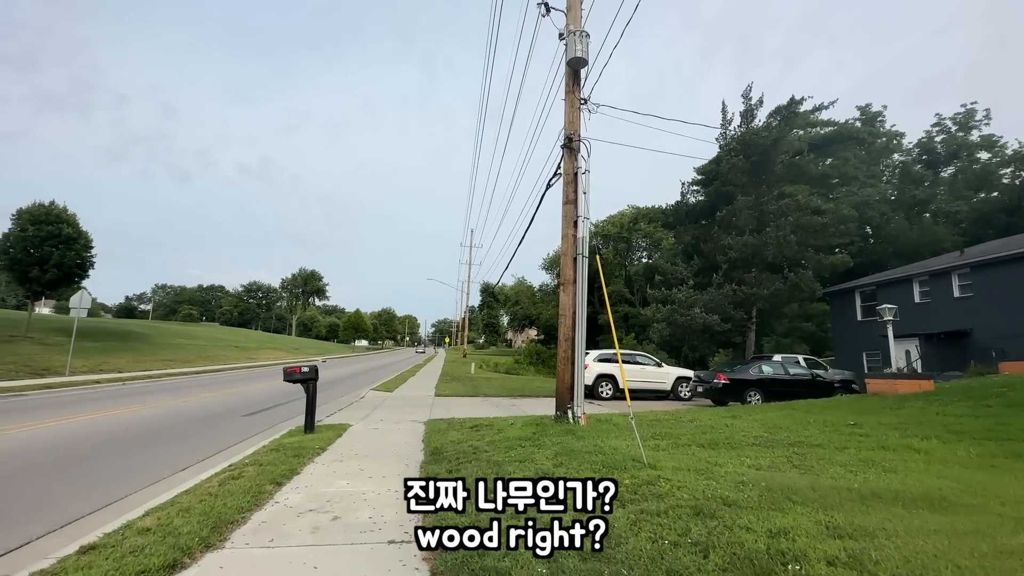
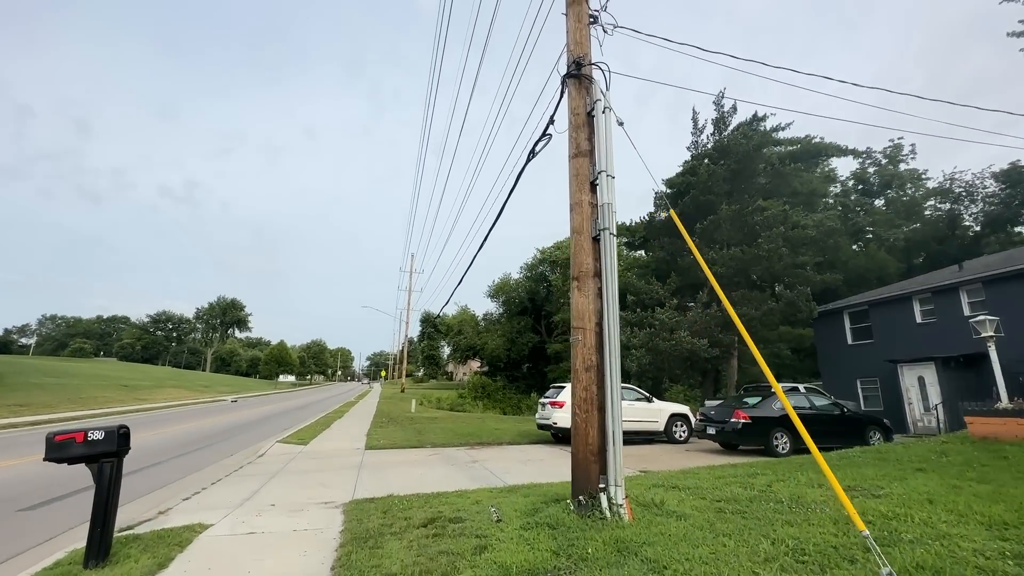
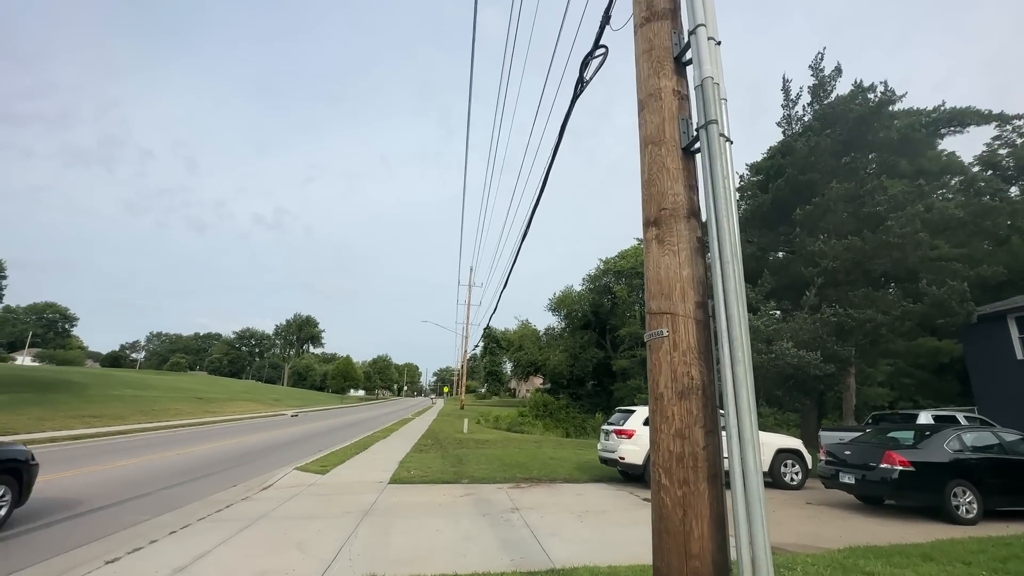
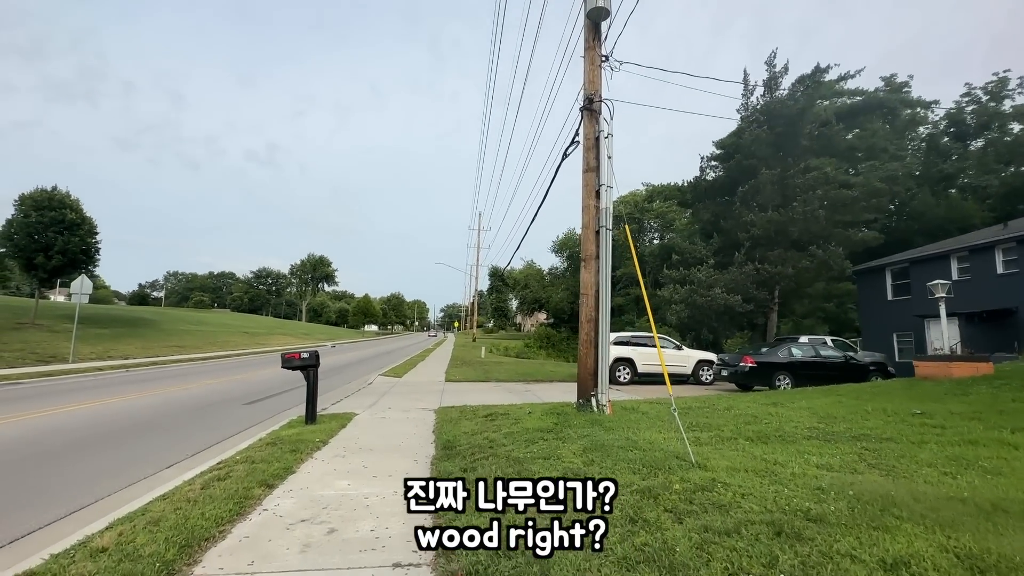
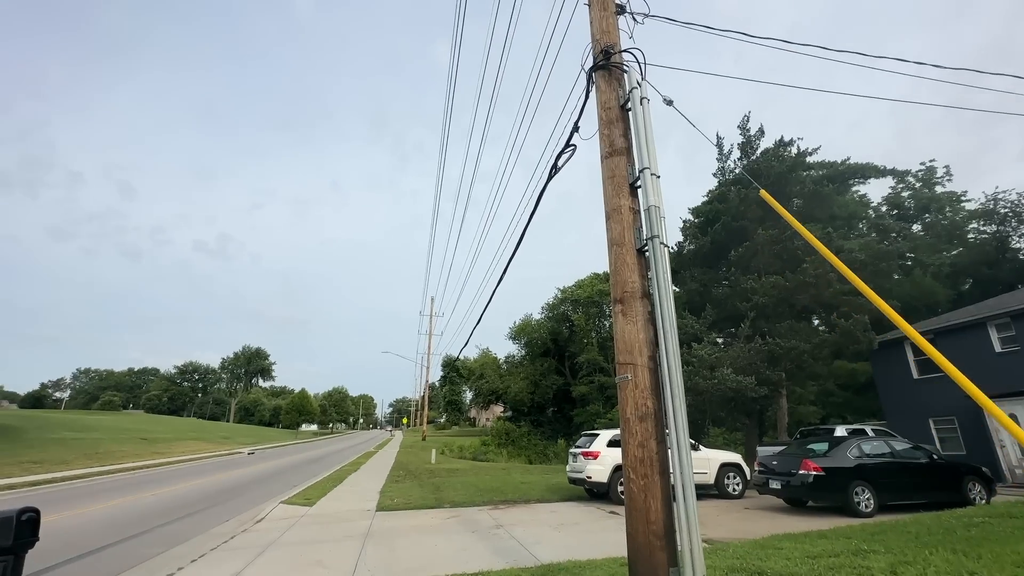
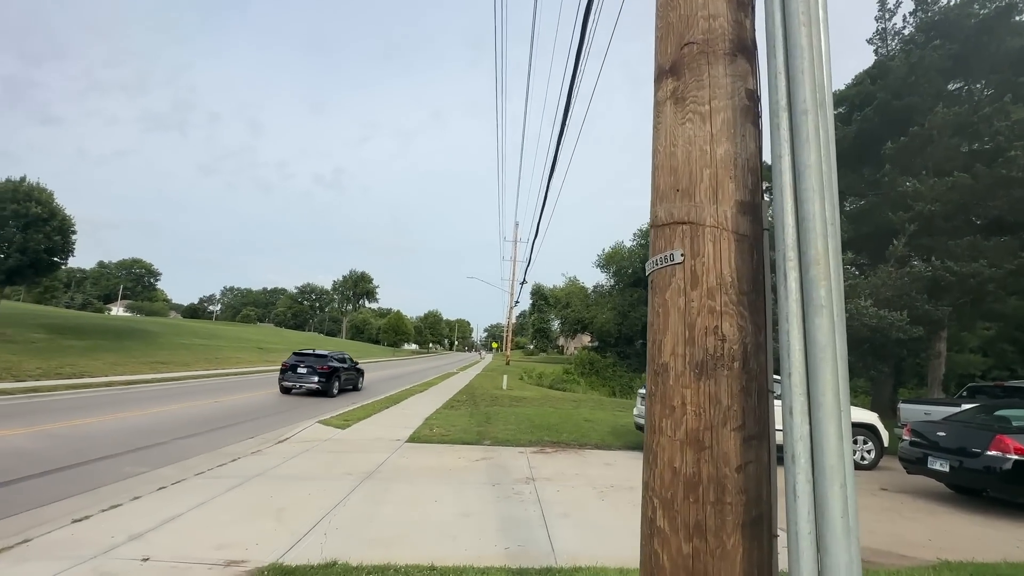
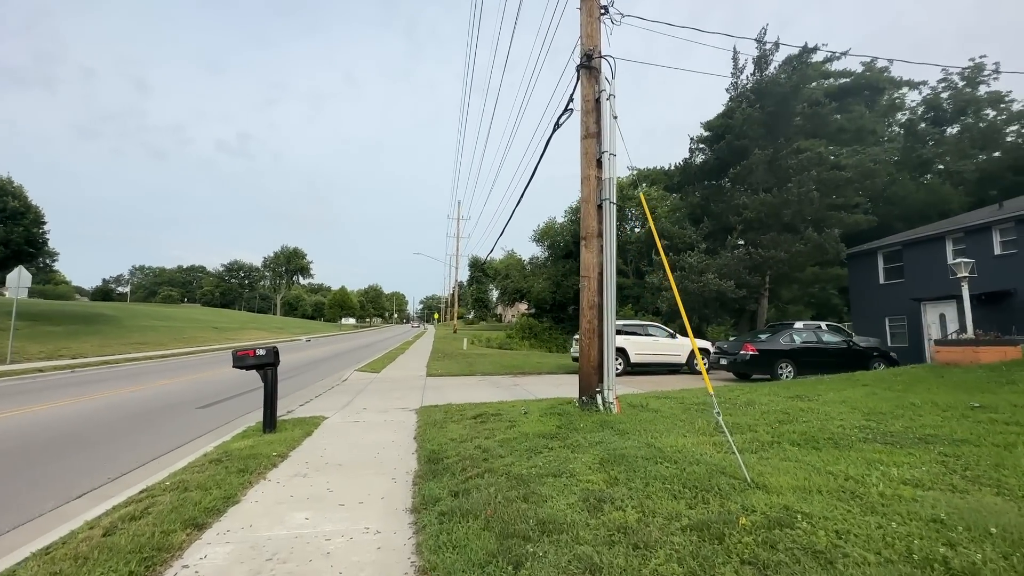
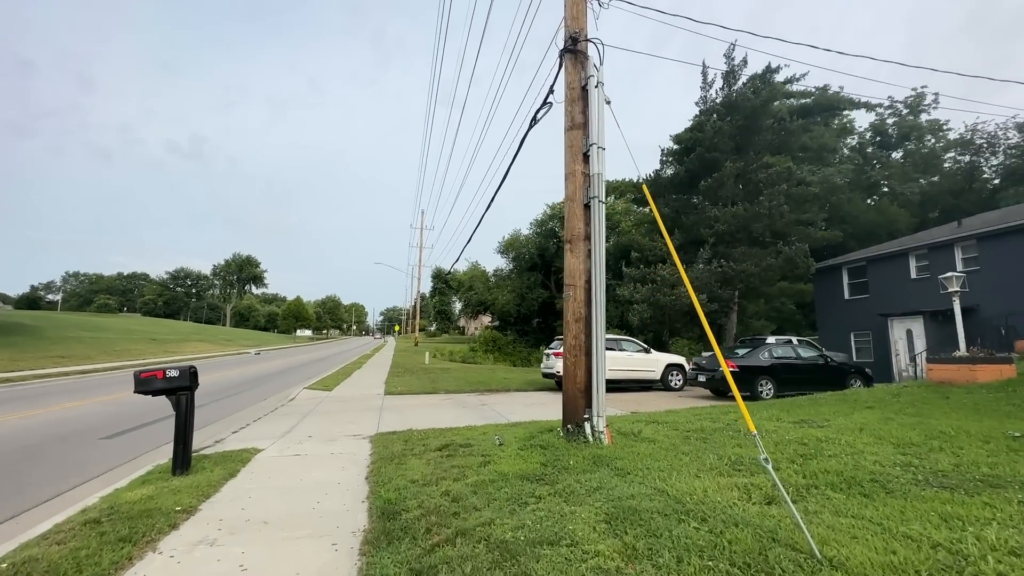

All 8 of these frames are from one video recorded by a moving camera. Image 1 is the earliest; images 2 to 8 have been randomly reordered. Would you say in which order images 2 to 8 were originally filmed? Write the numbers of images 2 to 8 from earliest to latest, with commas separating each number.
4, 7, 8, 2, 5, 3, 6
